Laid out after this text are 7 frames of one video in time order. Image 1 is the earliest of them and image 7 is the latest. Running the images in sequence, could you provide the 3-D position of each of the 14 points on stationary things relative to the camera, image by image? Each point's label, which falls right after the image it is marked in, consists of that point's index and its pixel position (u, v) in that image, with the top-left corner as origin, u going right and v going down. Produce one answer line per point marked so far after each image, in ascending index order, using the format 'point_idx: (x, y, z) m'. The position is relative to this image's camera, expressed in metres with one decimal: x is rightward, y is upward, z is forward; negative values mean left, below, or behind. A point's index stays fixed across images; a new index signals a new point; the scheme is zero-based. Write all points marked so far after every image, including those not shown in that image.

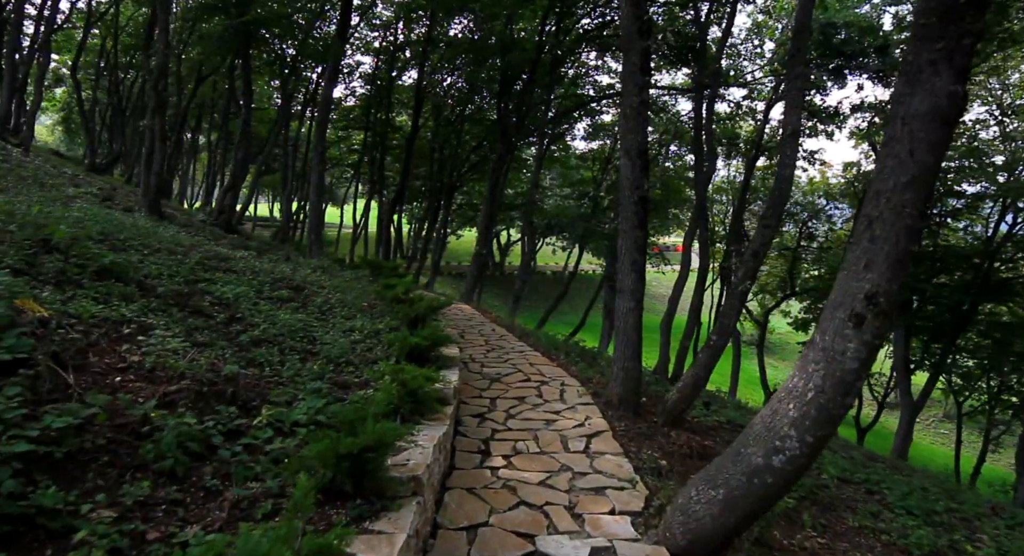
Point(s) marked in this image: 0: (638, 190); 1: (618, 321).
0: (+1.0, +0.7, +4.8) m
1: (+0.9, -0.4, +4.9) m
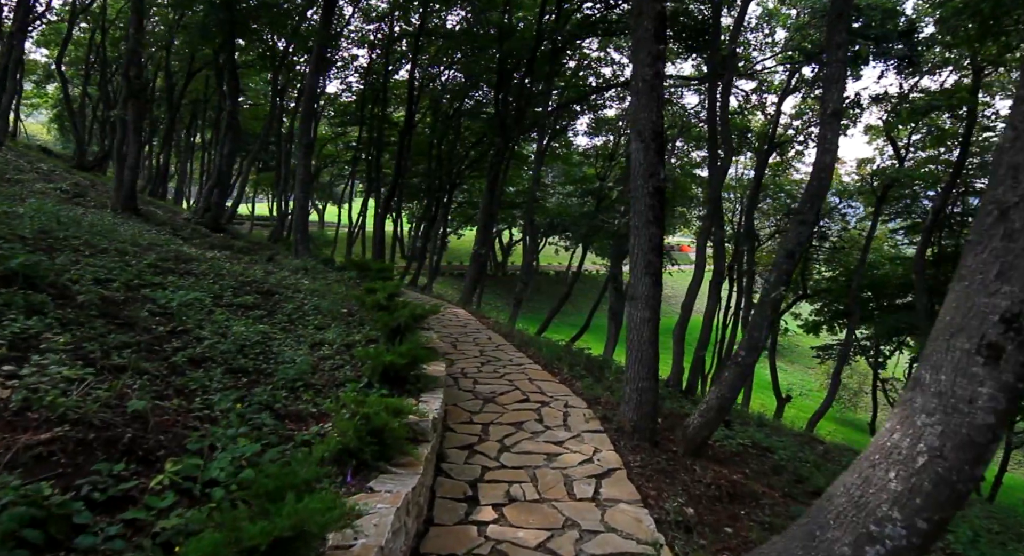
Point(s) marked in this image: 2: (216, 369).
0: (+1.0, +0.7, +4.0) m
1: (+0.8, -0.4, +4.2) m
2: (-1.7, -0.5, +3.3) m
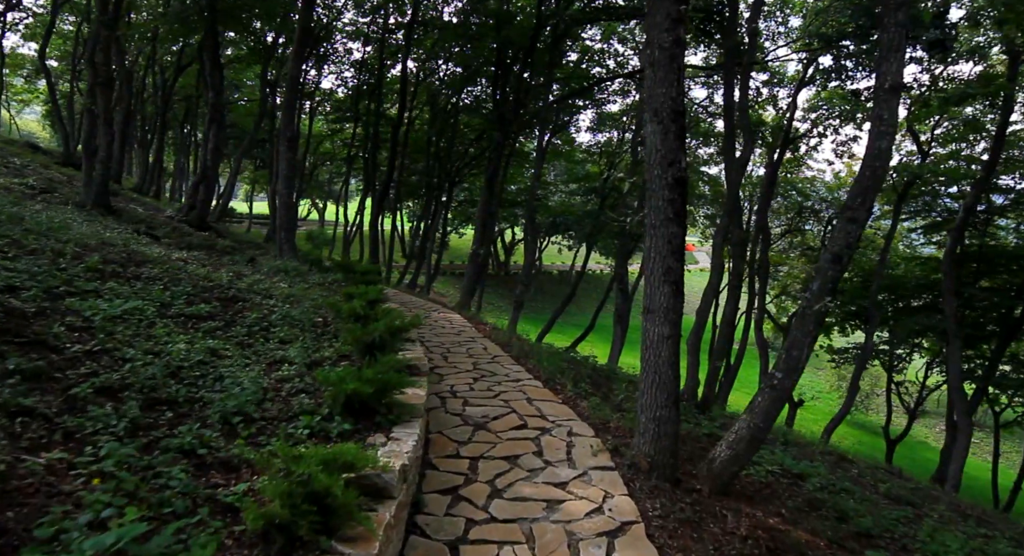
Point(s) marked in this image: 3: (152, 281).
0: (+0.9, +0.6, +3.4) m
1: (+0.8, -0.4, +3.5) m
2: (-1.7, -0.6, +2.7) m
3: (-2.8, 0.0, +4.7) m
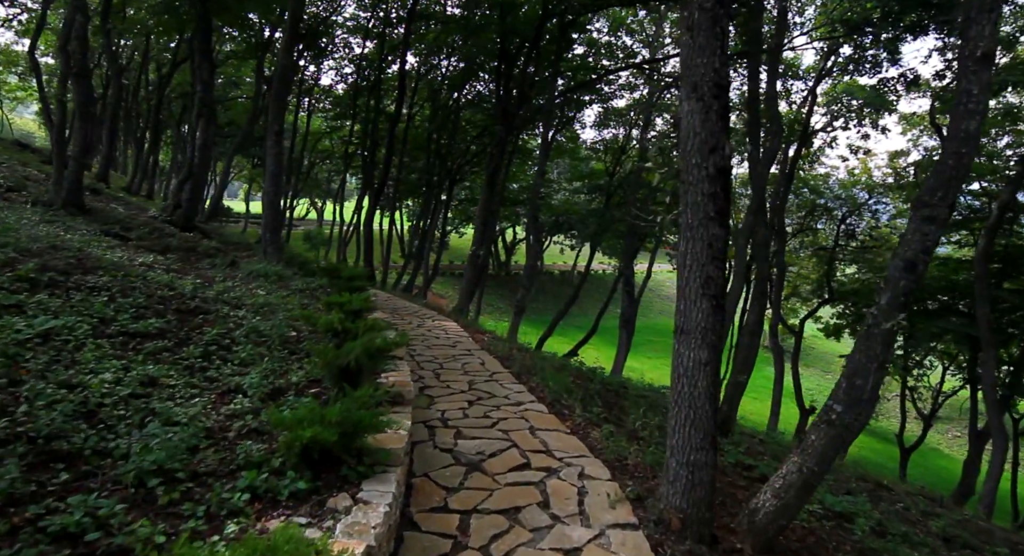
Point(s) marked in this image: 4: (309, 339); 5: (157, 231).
0: (+0.9, +0.6, +2.7) m
1: (+0.8, -0.5, +2.8) m
2: (-1.7, -0.6, +2.0) m
3: (-2.8, -0.1, +4.0) m
4: (-1.5, -0.4, +4.2) m
5: (-5.9, +0.8, +9.9) m
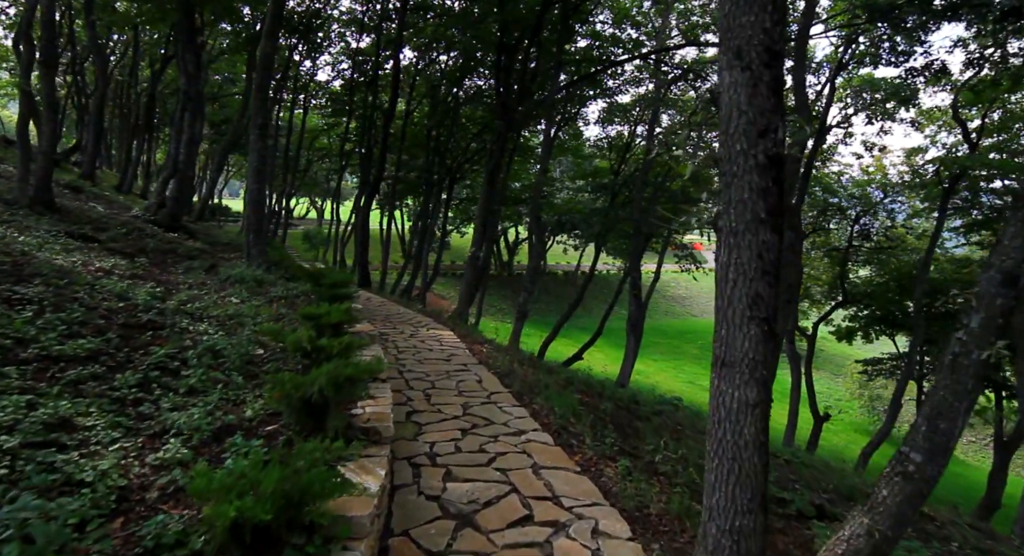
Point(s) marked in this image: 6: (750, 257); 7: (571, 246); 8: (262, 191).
0: (+0.9, +0.5, +2.1) m
1: (+0.8, -0.6, +2.2) m
2: (-1.7, -0.7, +1.4) m
3: (-2.8, -0.2, +3.4) m
4: (-1.5, -0.5, +3.7) m
5: (-5.9, +0.7, +9.3) m
6: (+0.9, +0.1, +2.2) m
7: (+1.9, +1.0, +18.8) m
8: (-3.5, +1.2, +8.3) m
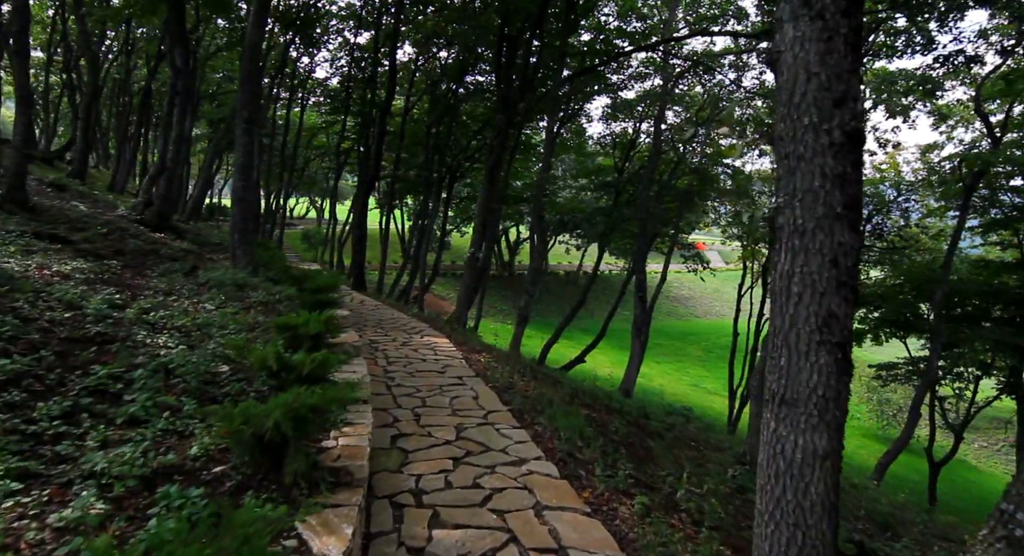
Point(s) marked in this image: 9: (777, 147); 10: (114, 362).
0: (+0.9, +0.5, +1.6) m
1: (+0.8, -0.6, +1.8) m
2: (-1.7, -0.7, +1.0) m
3: (-2.8, -0.2, +3.0) m
4: (-1.5, -0.5, +3.2) m
5: (-5.8, +0.7, +8.8) m
6: (+0.9, 0.0, +1.7) m
7: (+1.9, +1.0, +18.3) m
8: (-3.5, +1.2, +7.9) m
9: (+0.9, +0.4, +1.9) m
10: (-2.1, -0.4, +3.1) m
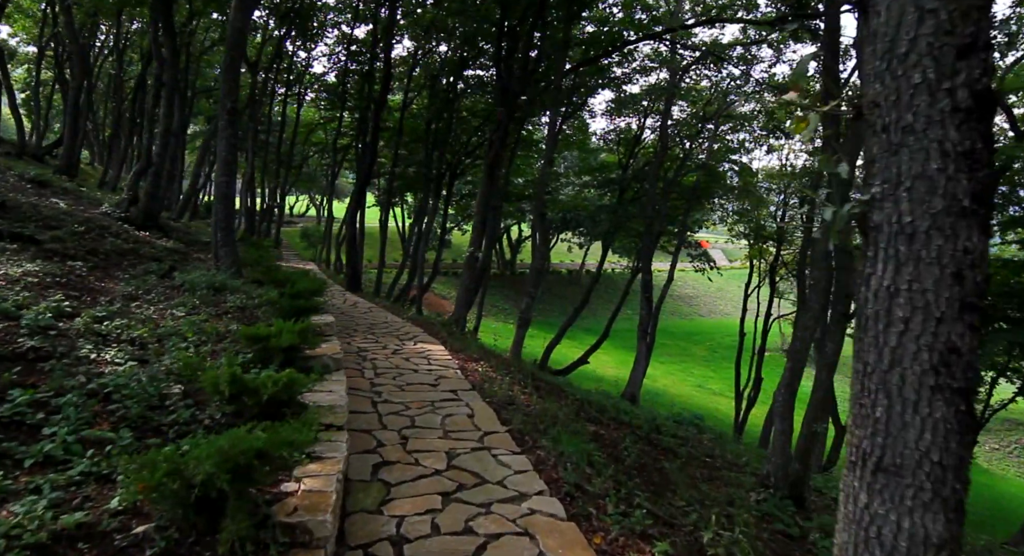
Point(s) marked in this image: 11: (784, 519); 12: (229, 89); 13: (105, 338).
0: (+0.9, +0.4, +1.2) m
1: (+0.8, -0.6, +1.3) m
2: (-1.7, -0.8, +0.5) m
3: (-2.8, -0.2, +2.5) m
4: (-1.5, -0.6, +2.7) m
5: (-5.8, +0.7, +8.4) m
6: (+0.9, 0.0, +1.2) m
7: (+2.0, +1.0, +17.9) m
8: (-3.5, +1.2, +7.4) m
9: (+0.9, +0.4, +1.5) m
10: (-2.1, -0.5, +2.6) m
11: (+1.9, -1.6, +3.9) m
12: (-3.5, +2.4, +7.4) m
13: (-2.4, -0.3, +3.4) m
